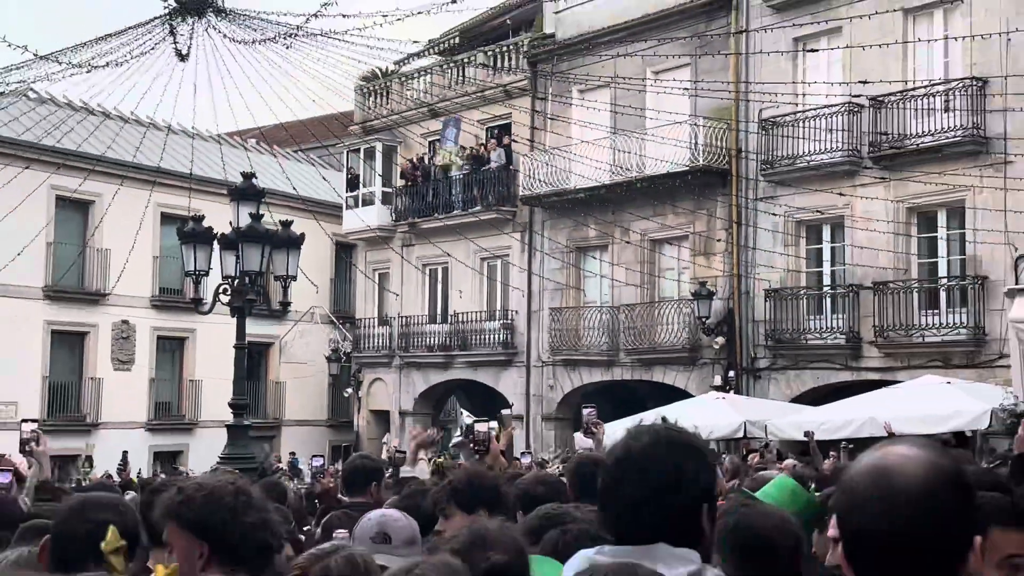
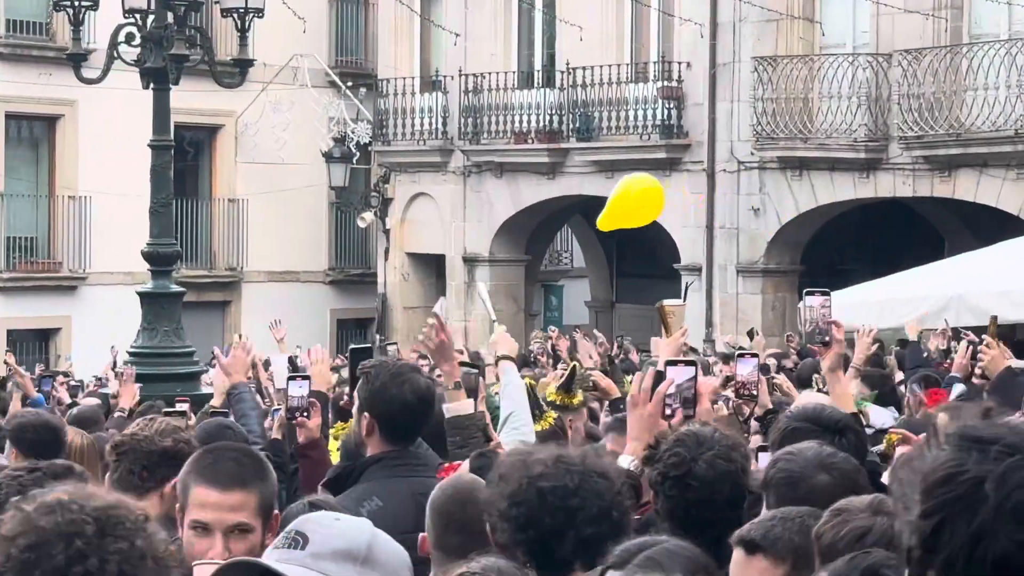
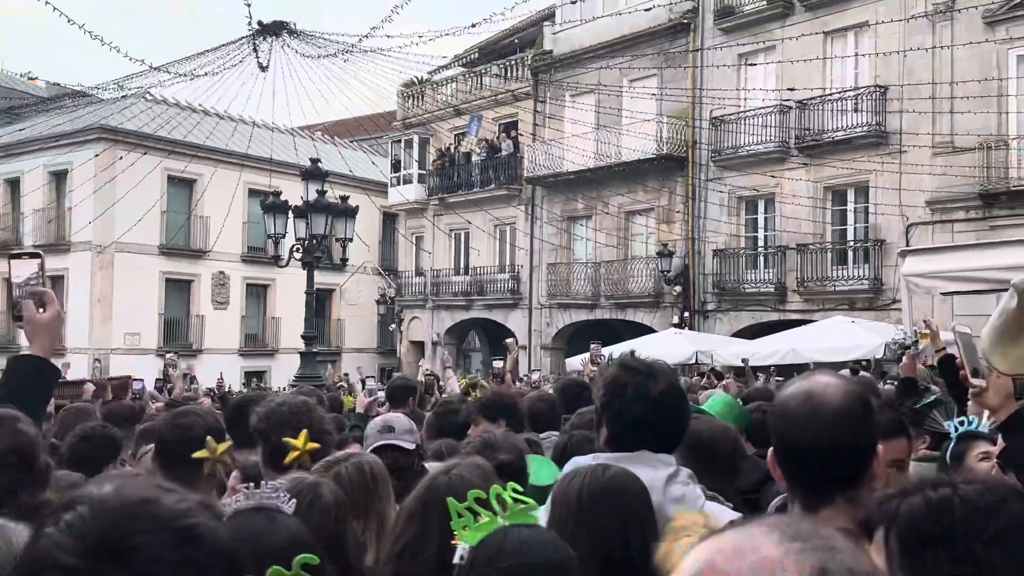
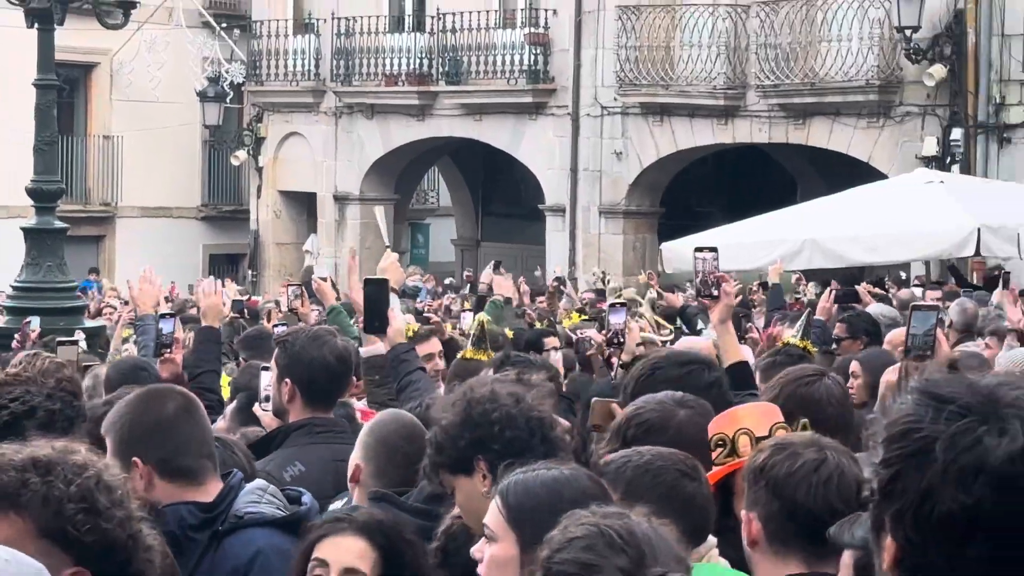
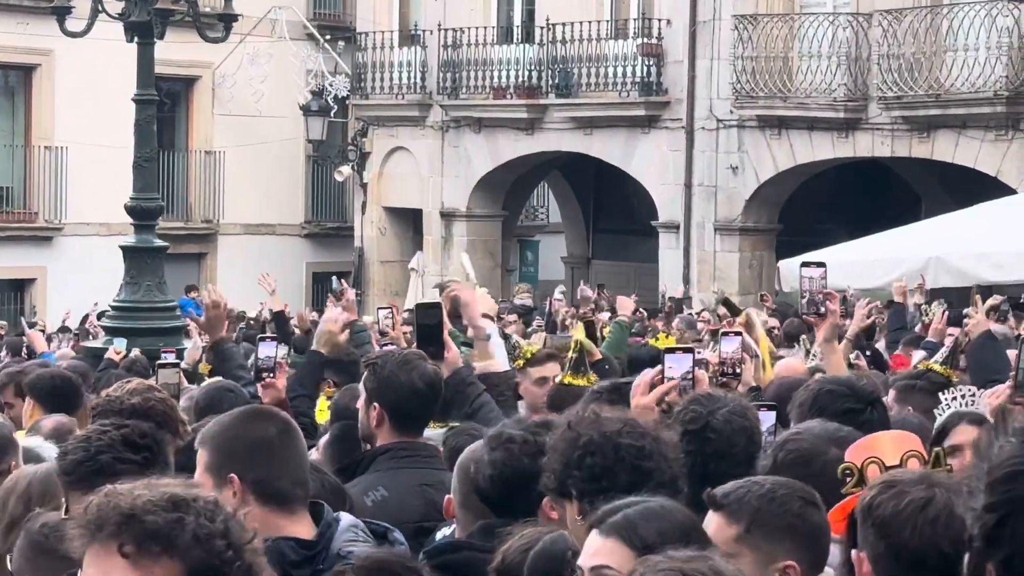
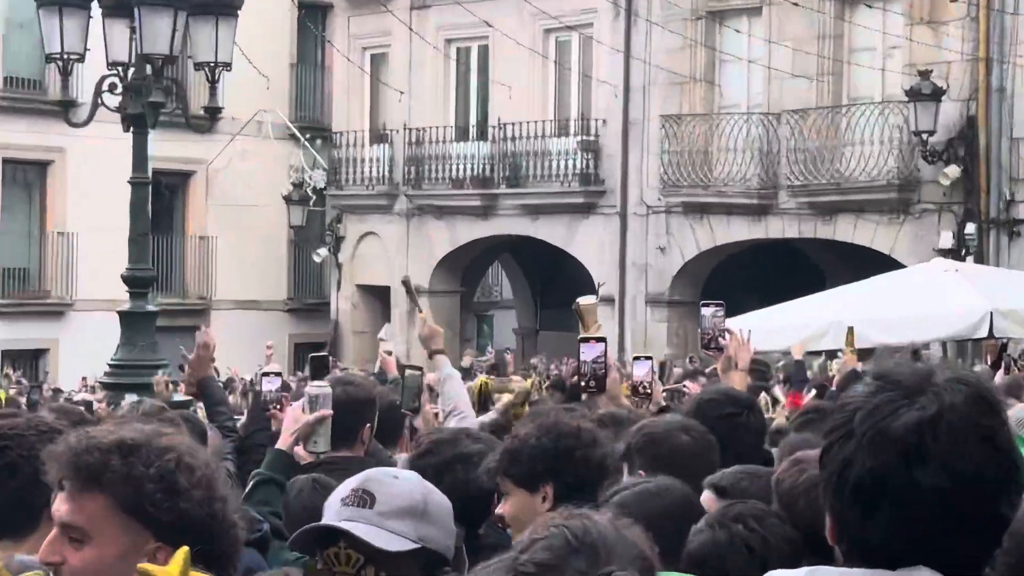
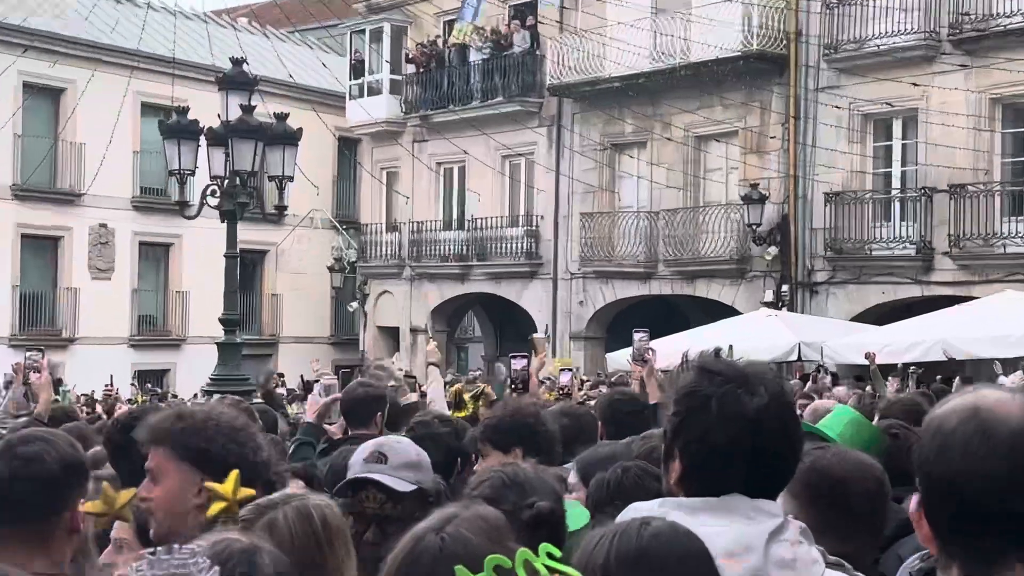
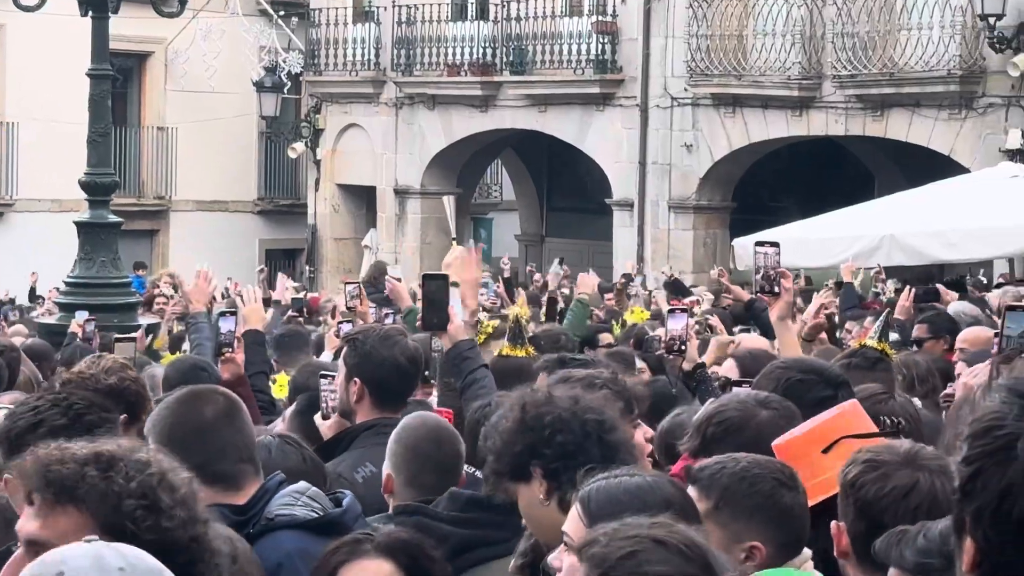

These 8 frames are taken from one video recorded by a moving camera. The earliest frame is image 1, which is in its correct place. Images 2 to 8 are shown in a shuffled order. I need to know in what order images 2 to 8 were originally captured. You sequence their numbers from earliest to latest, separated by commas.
3, 7, 6, 2, 5, 8, 4
